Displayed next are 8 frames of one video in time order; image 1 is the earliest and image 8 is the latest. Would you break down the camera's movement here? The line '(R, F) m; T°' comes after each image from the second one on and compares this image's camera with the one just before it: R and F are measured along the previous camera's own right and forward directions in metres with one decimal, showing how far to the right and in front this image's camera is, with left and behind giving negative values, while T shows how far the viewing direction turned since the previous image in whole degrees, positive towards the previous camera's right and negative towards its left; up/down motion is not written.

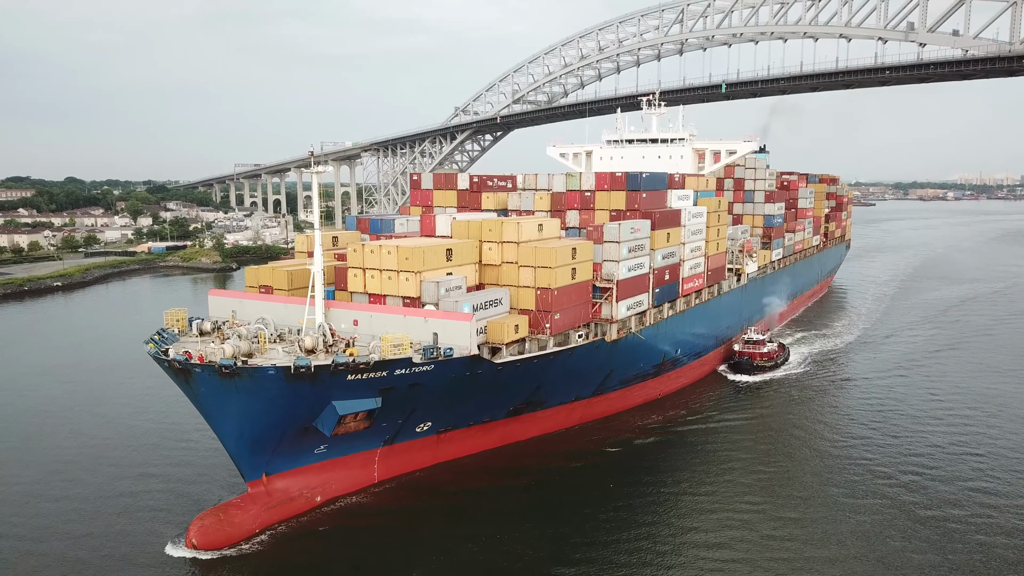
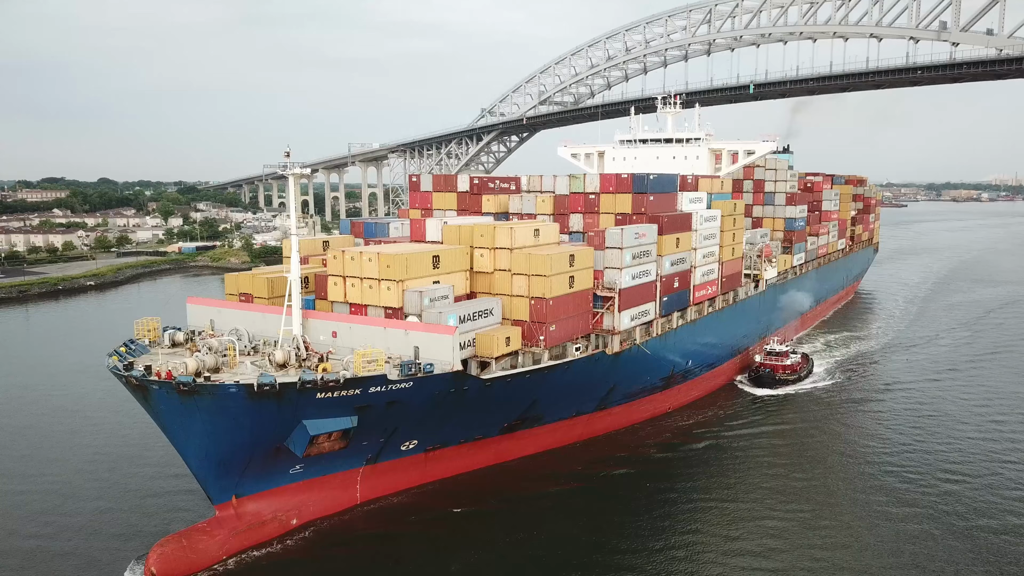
(+0.6, +1.1) m; -2°
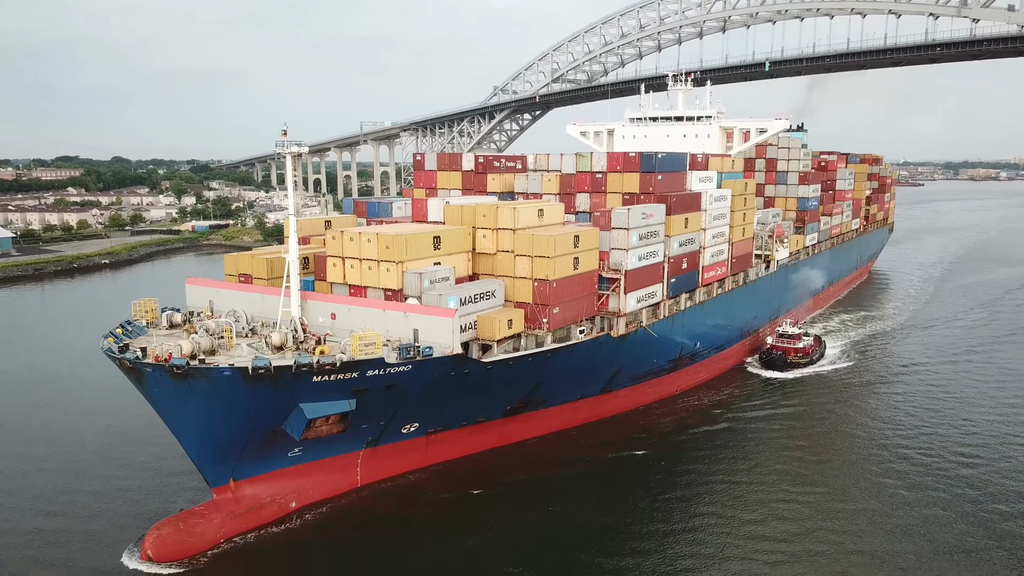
(+0.2, +0.3) m; -1°
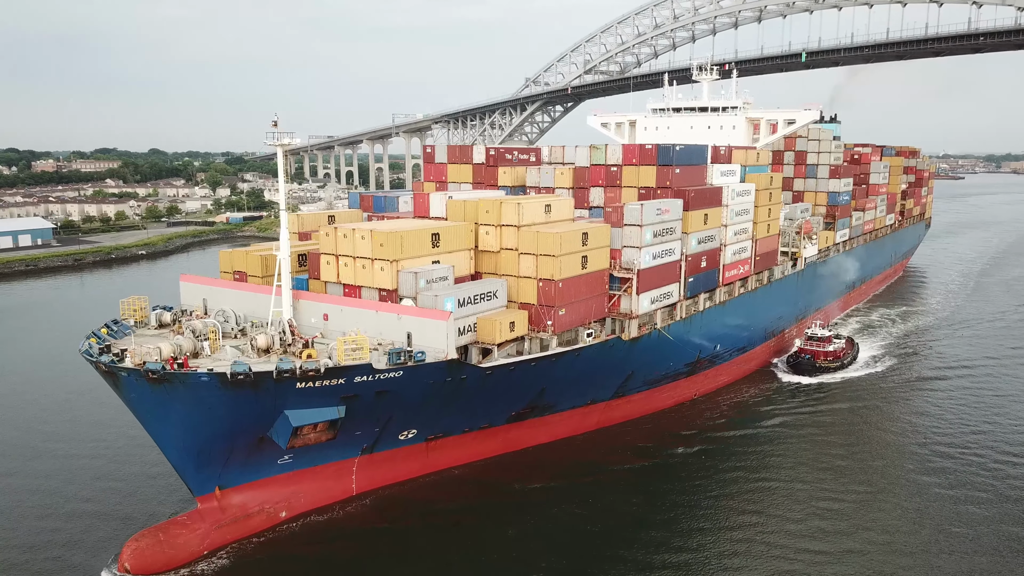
(+0.5, +0.8) m; -2°
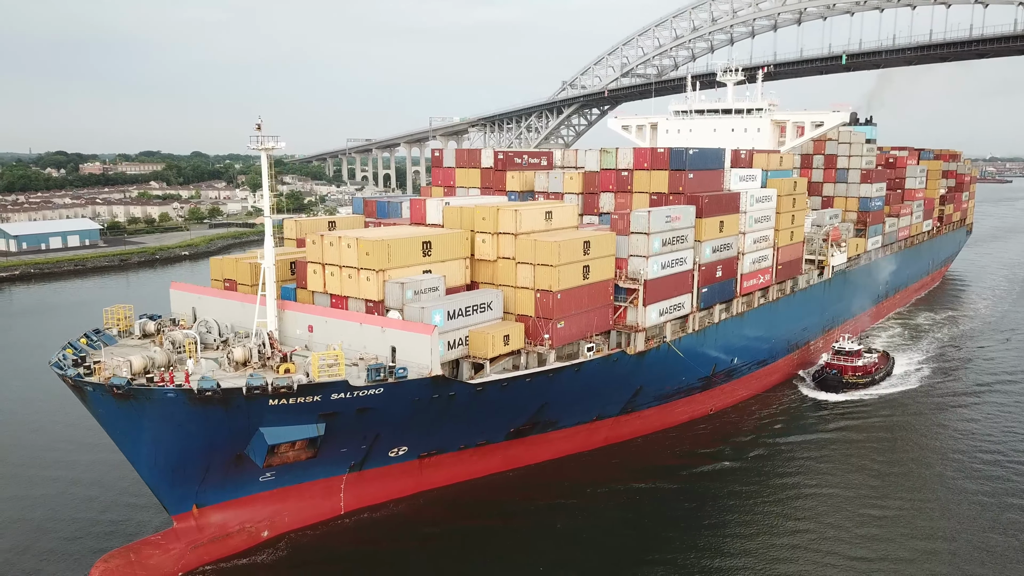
(+0.7, +0.7) m; -3°
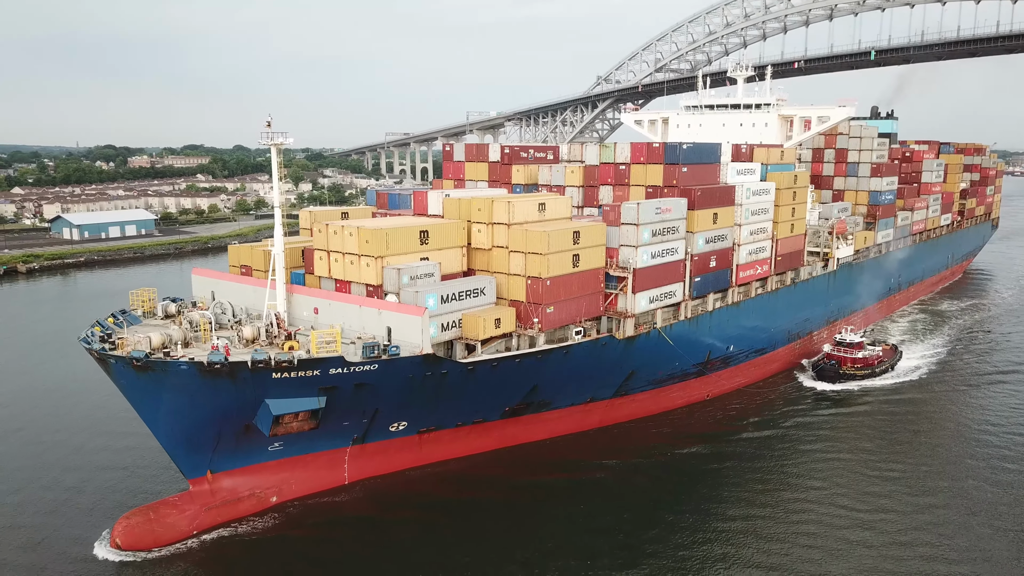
(+0.8, -0.9) m; -3°
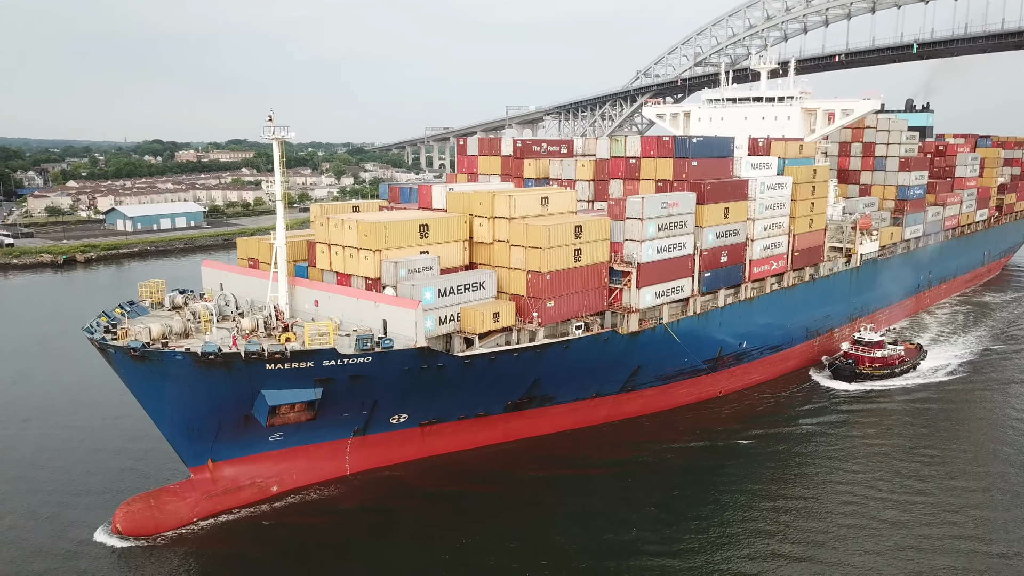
(+0.7, 0.0) m; -3°
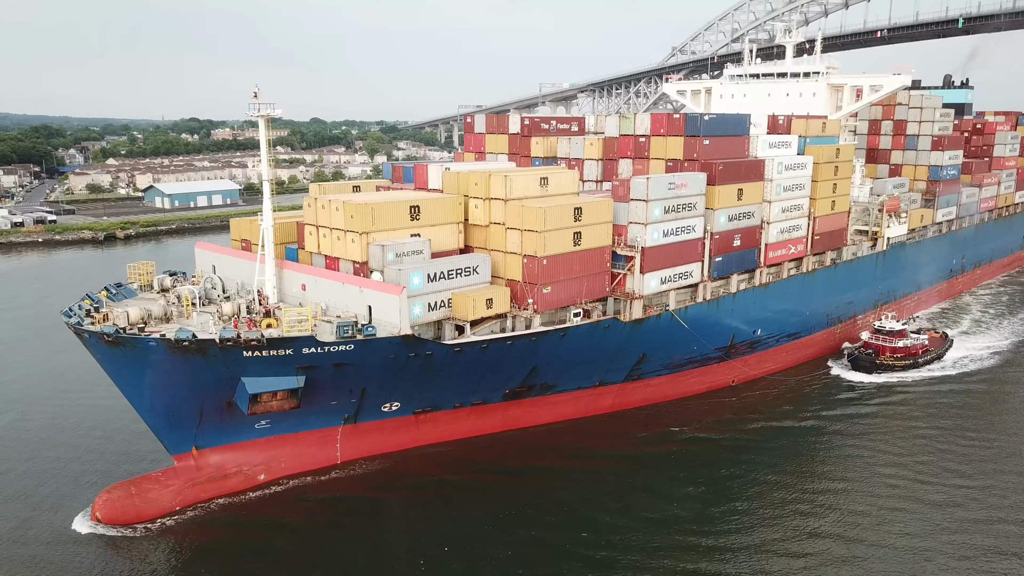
(+0.6, +0.6) m; -2°
